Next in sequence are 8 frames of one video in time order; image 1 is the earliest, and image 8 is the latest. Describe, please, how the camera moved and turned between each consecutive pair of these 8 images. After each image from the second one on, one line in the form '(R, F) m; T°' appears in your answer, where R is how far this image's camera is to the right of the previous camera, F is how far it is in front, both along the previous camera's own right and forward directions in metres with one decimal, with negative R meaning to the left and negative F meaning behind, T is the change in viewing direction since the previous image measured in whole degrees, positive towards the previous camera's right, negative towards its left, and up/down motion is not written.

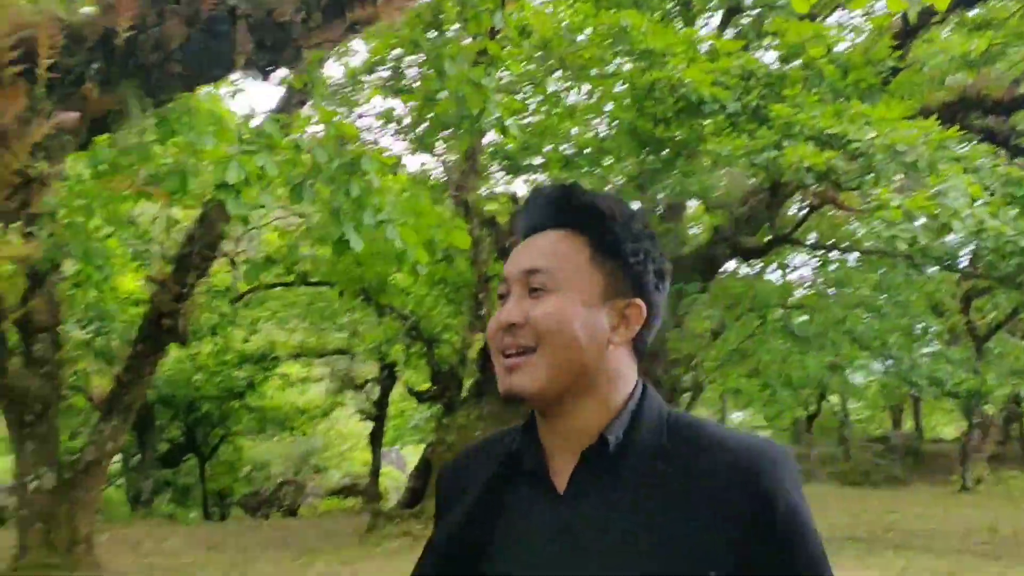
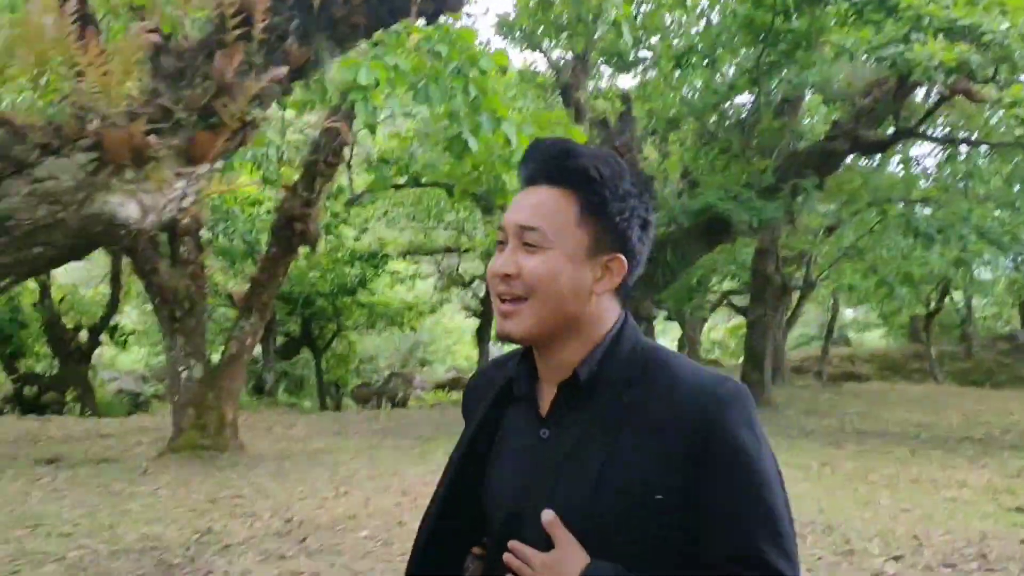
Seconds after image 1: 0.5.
(-0.1, -0.2) m; -6°
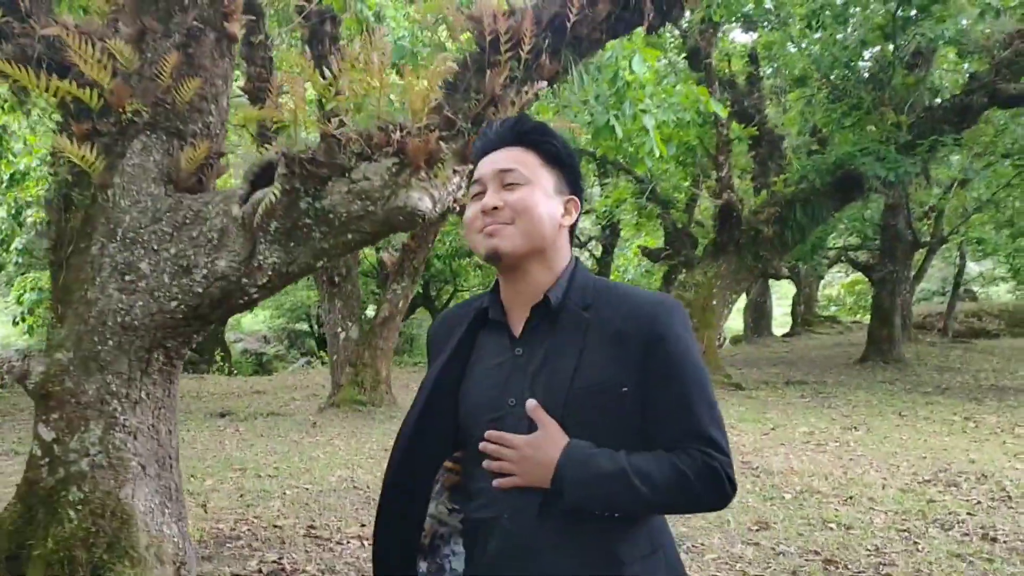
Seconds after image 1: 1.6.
(-0.4, -0.5) m; -6°
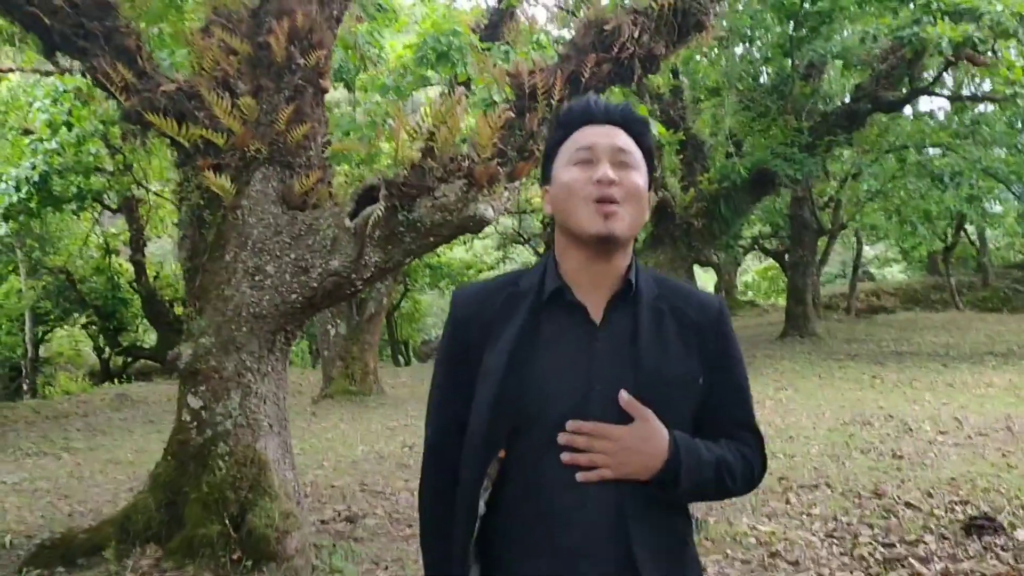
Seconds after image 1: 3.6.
(-0.5, -1.1) m; +5°
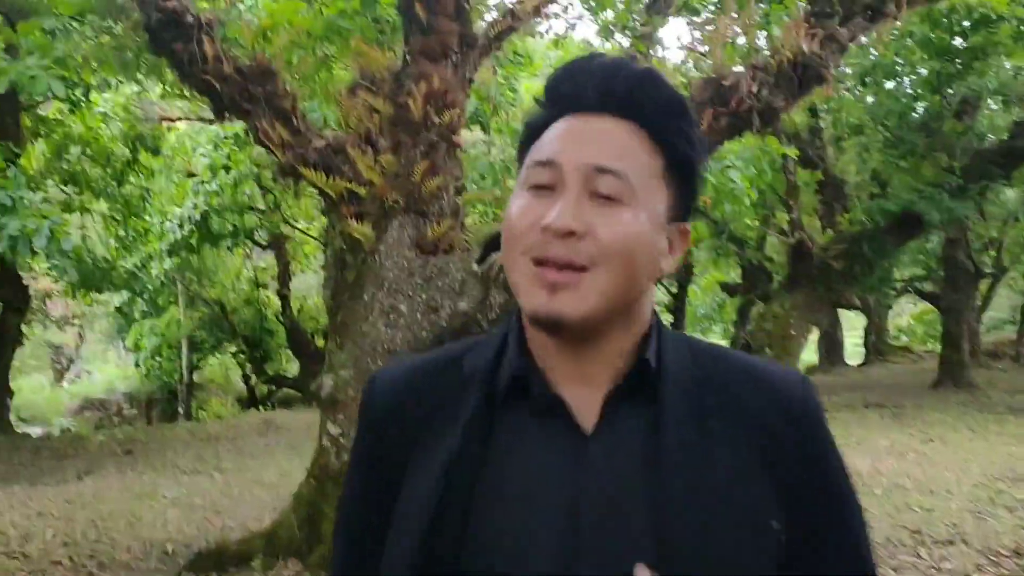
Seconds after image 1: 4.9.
(+0.1, -0.3) m; -8°
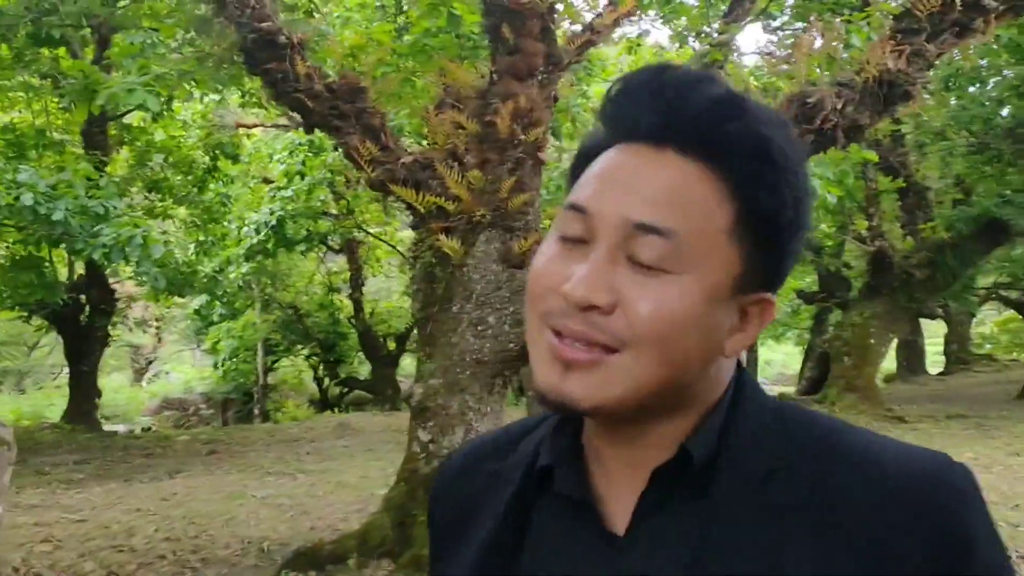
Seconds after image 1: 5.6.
(-0.1, -0.1) m; -4°
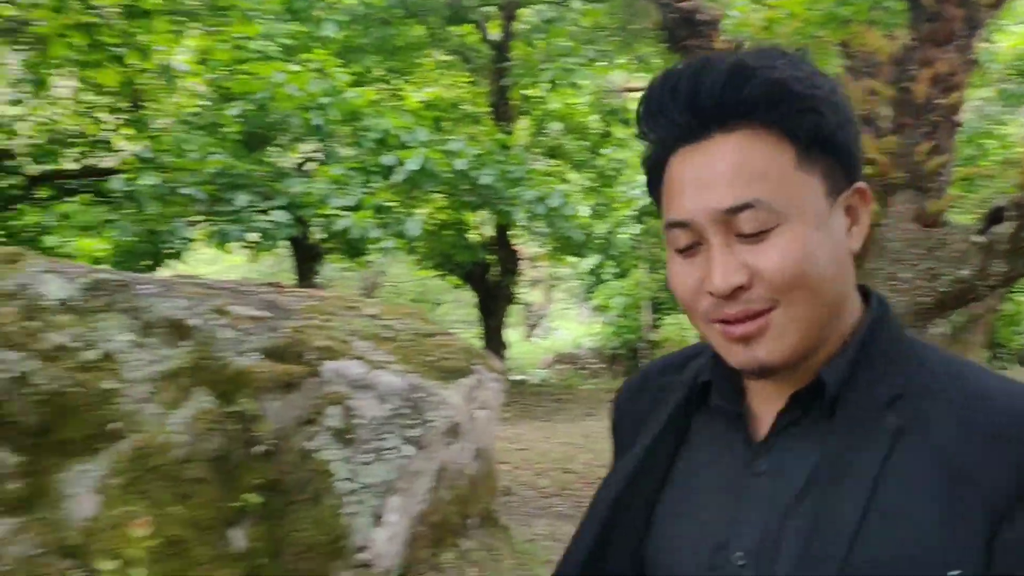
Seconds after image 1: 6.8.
(-0.2, -0.7) m; -21°
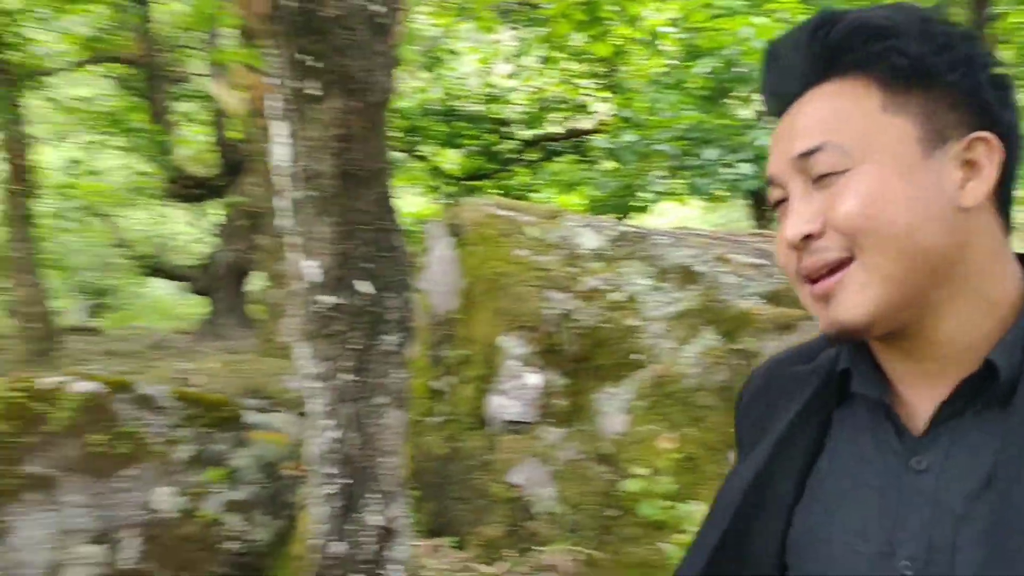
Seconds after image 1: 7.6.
(-0.1, -0.5) m; -25°
